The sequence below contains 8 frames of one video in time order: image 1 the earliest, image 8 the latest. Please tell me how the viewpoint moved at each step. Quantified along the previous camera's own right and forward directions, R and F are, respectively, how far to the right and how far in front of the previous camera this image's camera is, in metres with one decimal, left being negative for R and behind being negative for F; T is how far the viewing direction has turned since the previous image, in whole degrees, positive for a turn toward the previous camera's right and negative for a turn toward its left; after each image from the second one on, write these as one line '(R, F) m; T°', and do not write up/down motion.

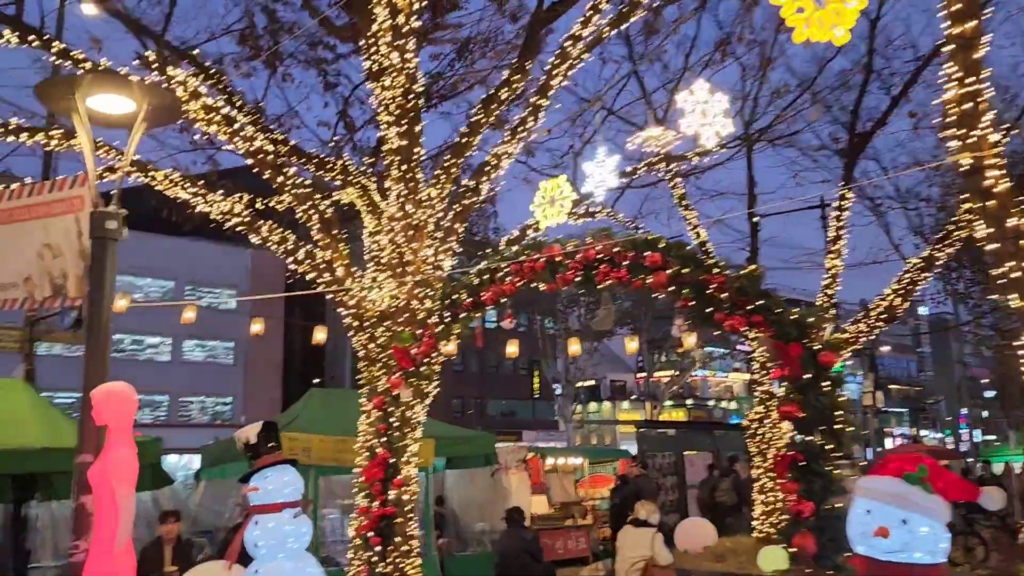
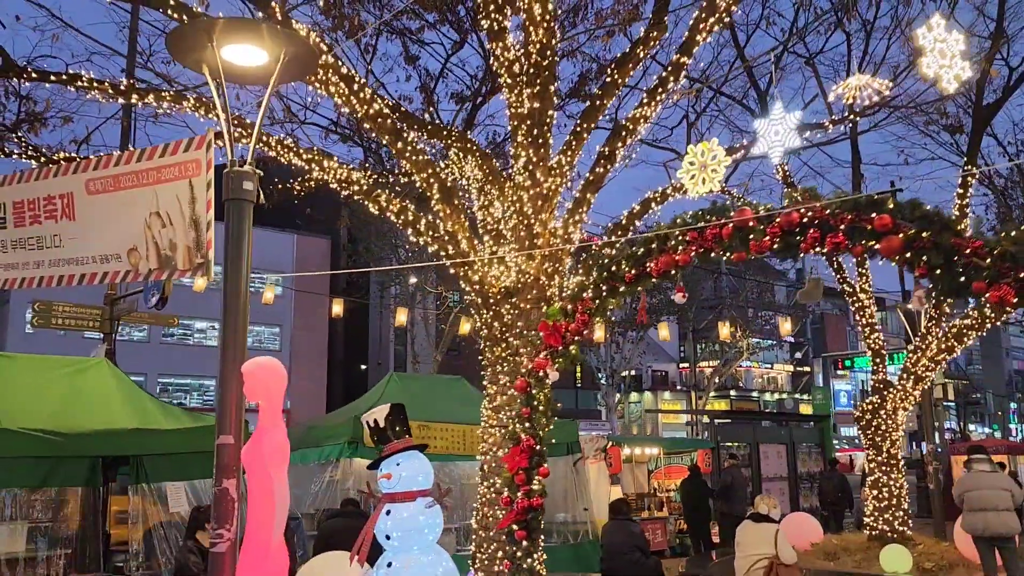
(-0.8, +0.5) m; -2°
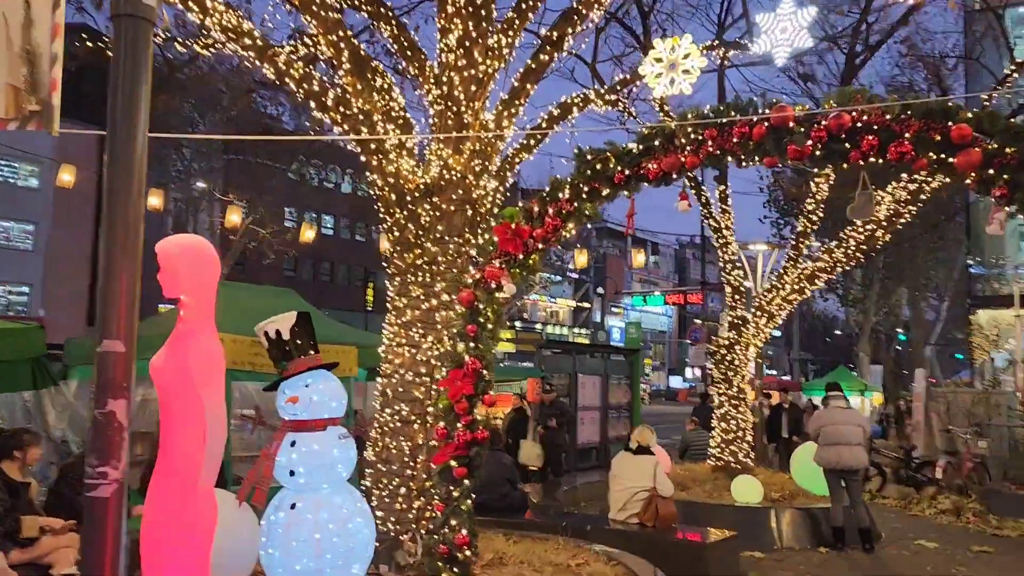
(-0.9, +1.0) m; +15°
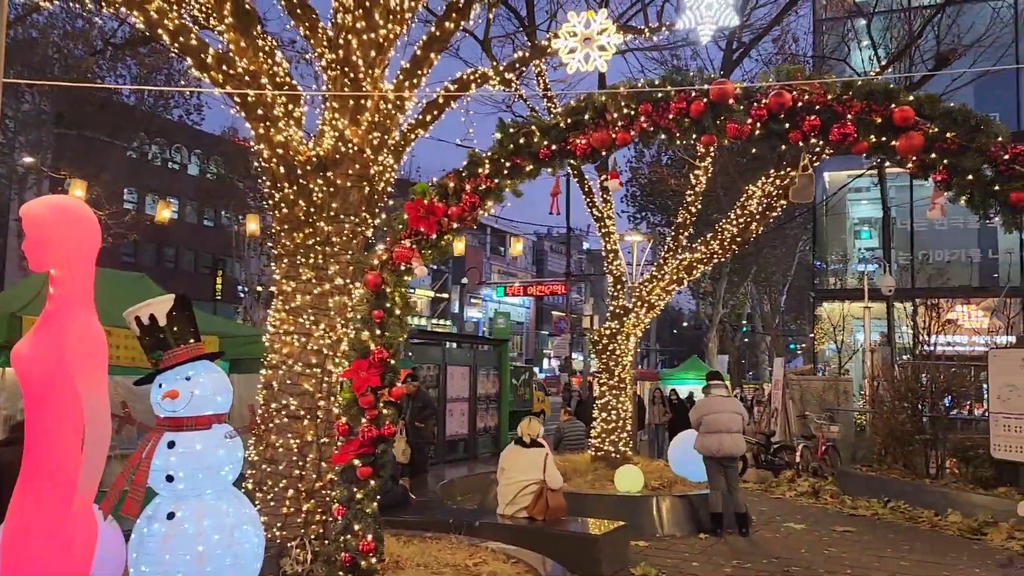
(-0.3, +0.4) m; +10°
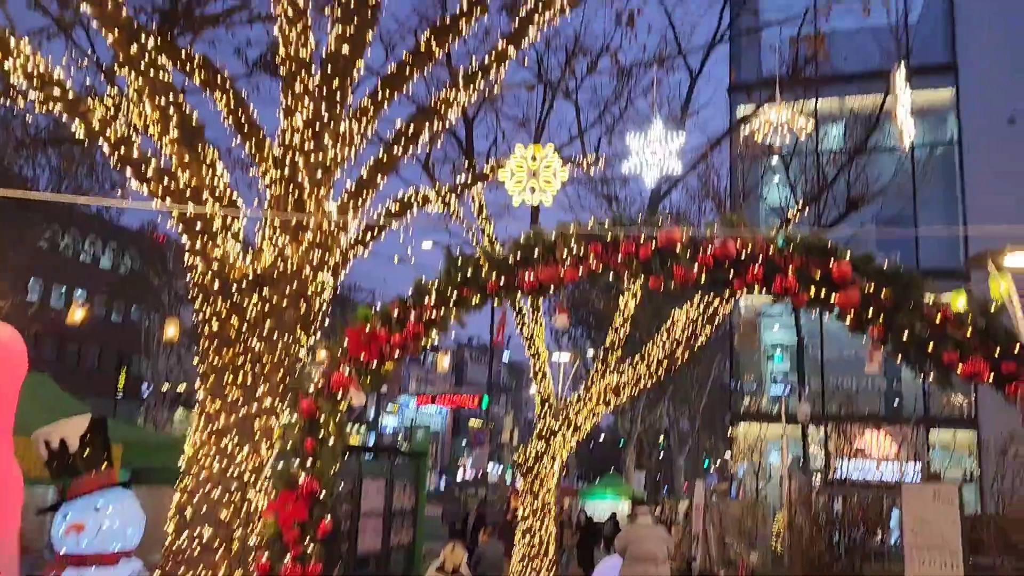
(-0.1, +0.1) m; +5°
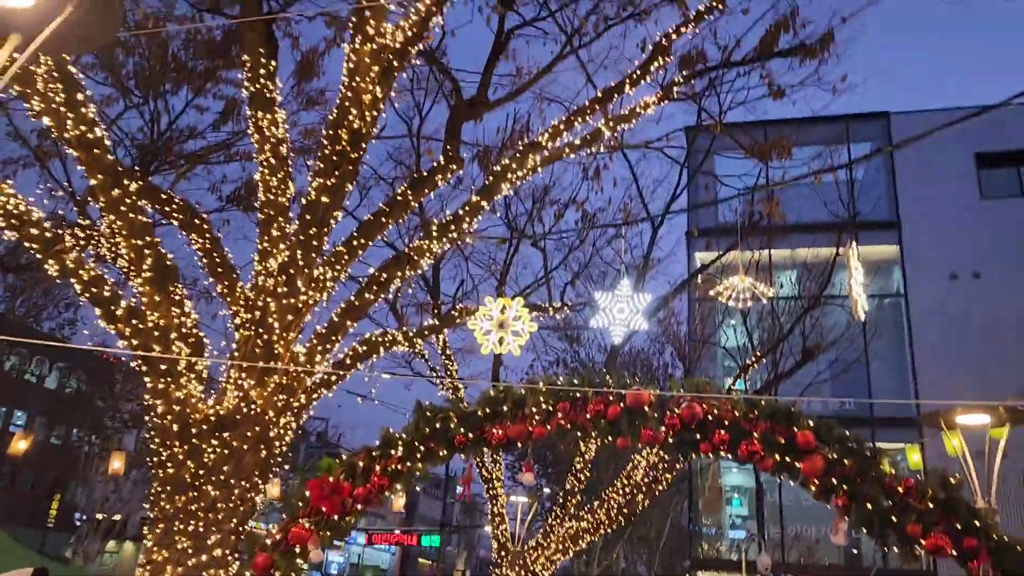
(-0.1, -0.1) m; +3°
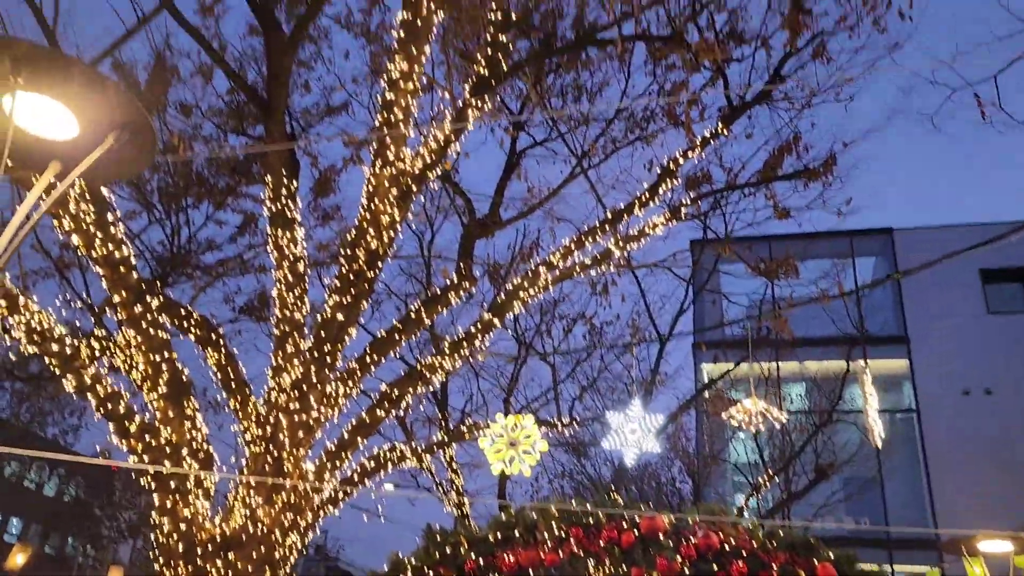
(0.0, -0.1) m; 0°
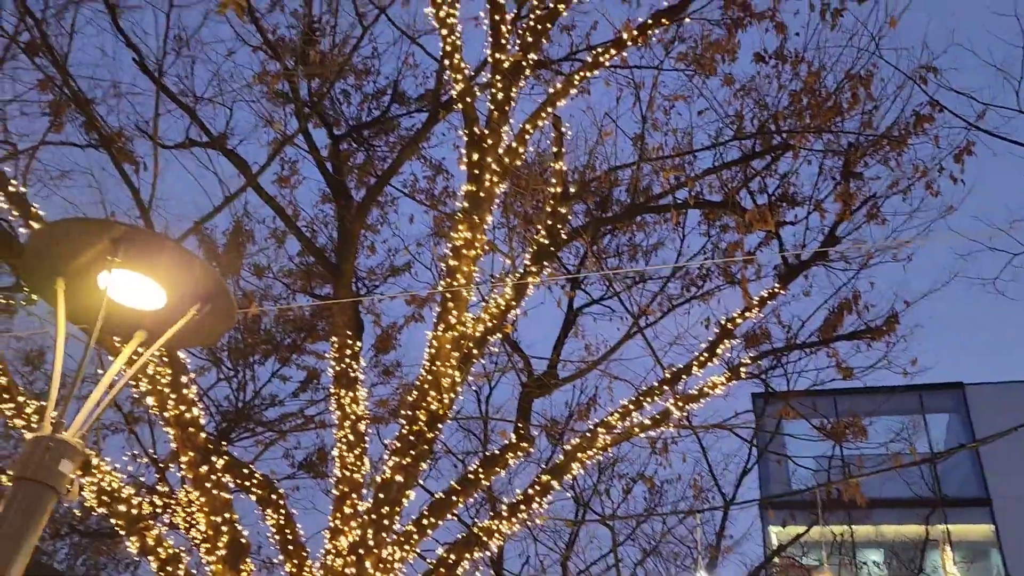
(0.0, -0.1) m; -4°
